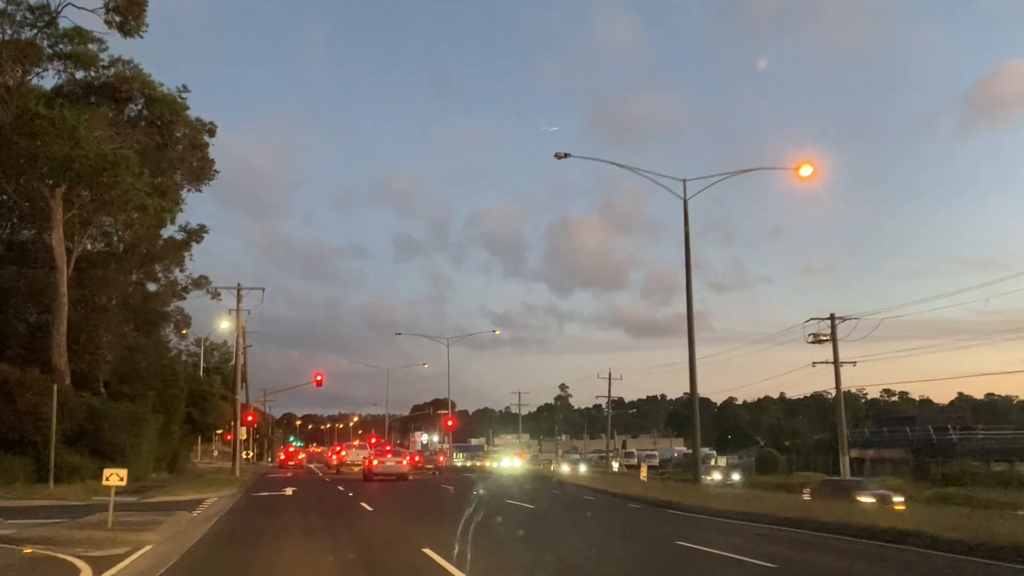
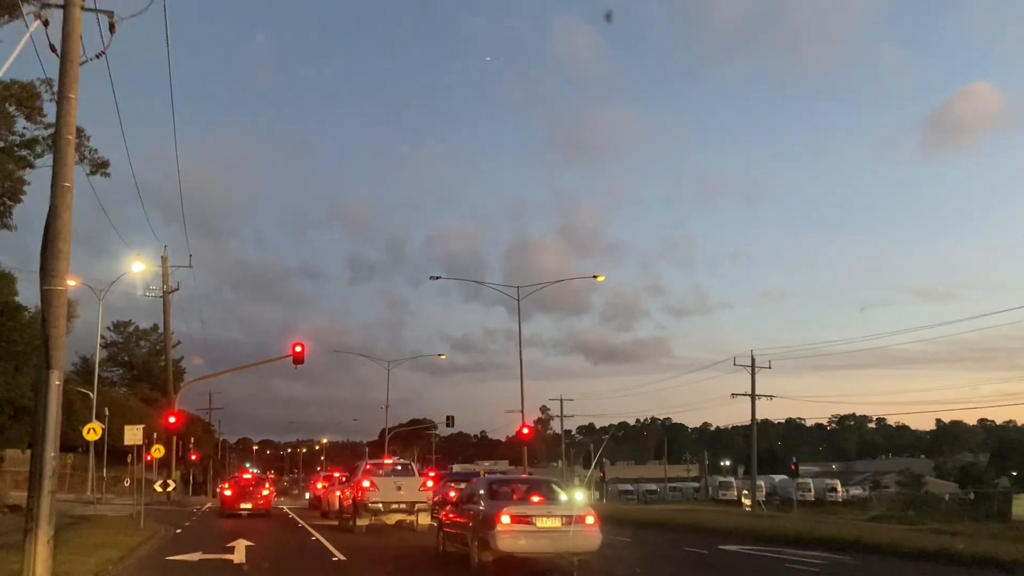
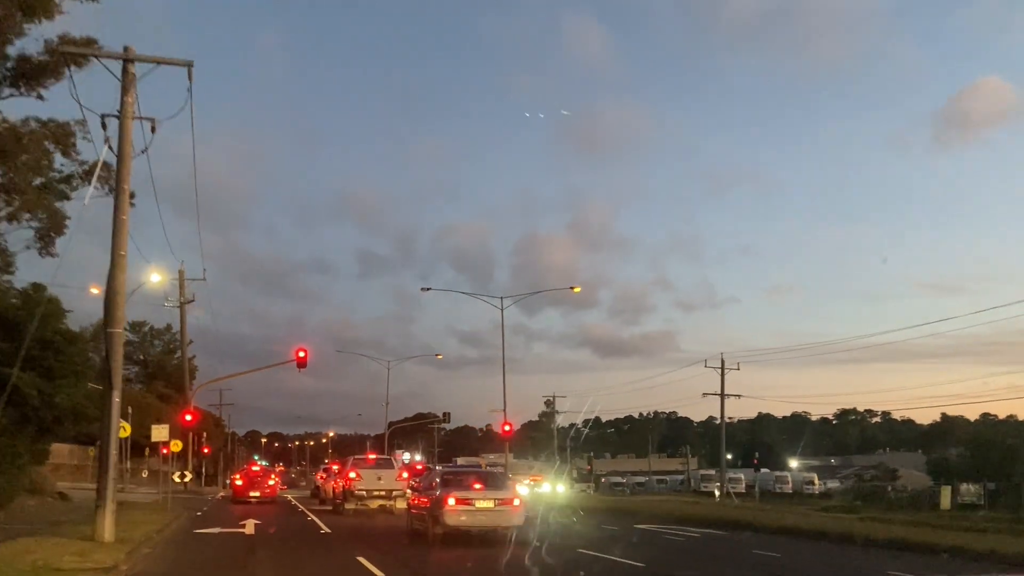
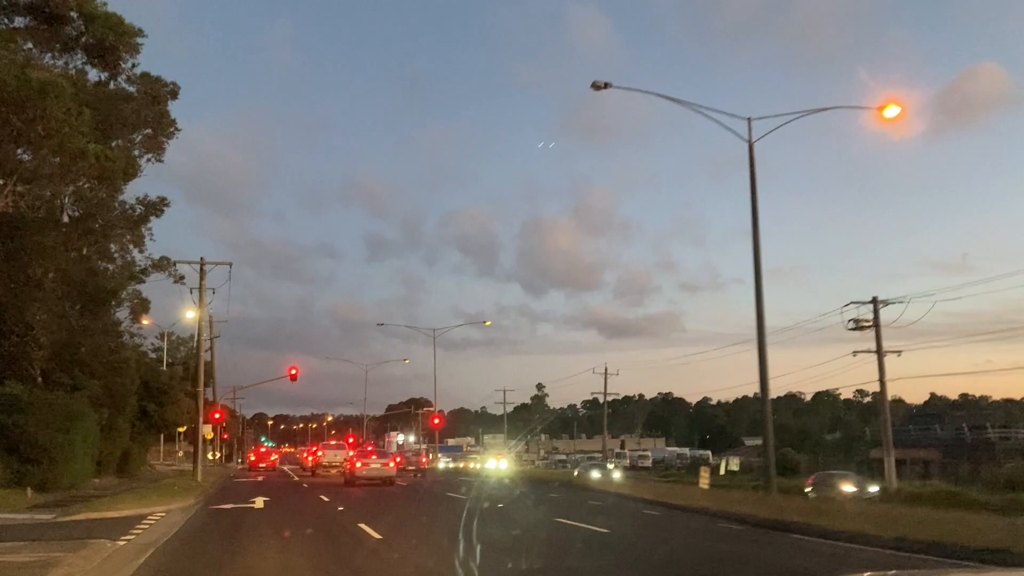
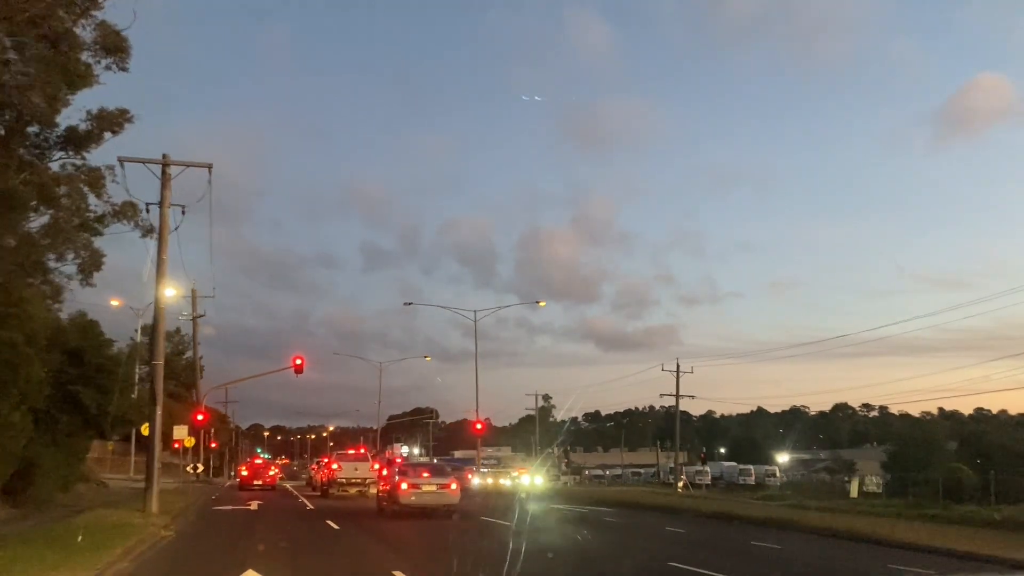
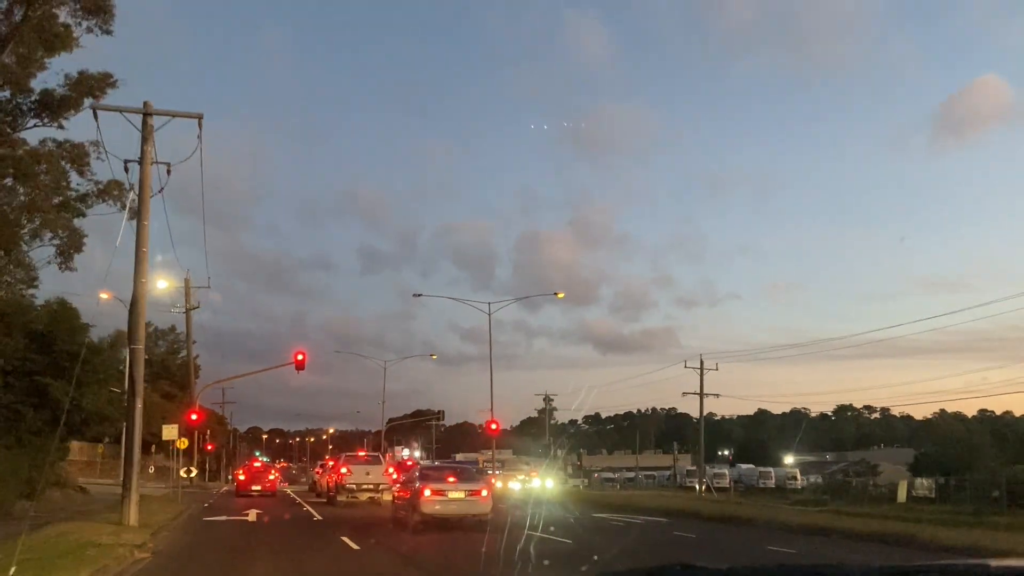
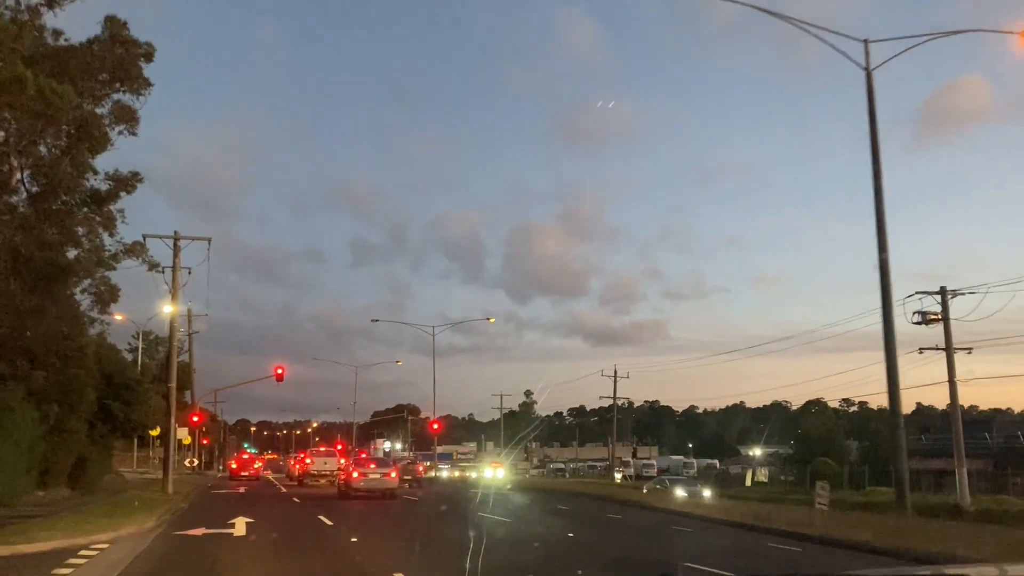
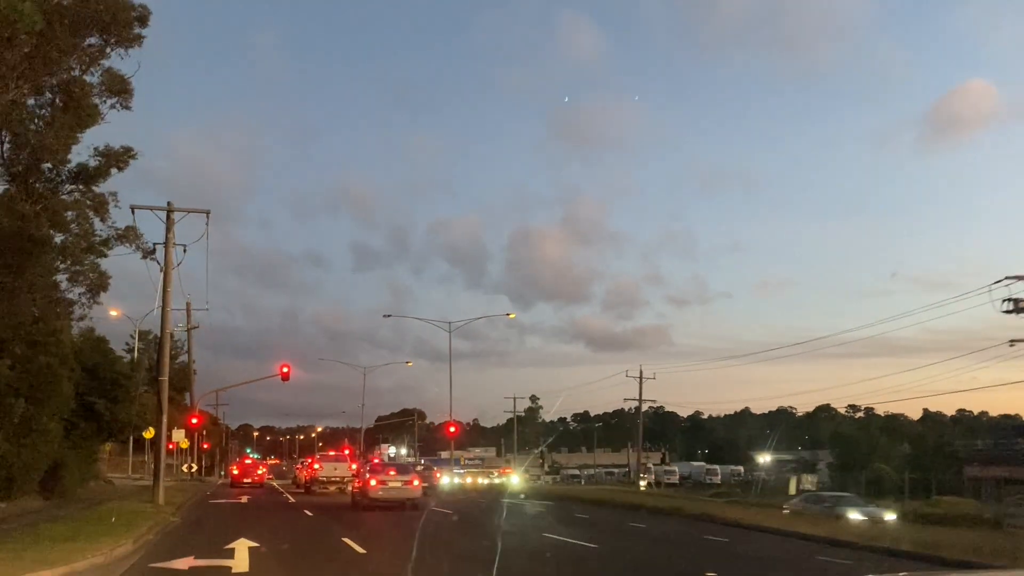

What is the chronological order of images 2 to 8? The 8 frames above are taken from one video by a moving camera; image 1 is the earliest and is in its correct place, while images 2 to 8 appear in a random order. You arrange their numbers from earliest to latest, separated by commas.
4, 7, 8, 5, 6, 3, 2
